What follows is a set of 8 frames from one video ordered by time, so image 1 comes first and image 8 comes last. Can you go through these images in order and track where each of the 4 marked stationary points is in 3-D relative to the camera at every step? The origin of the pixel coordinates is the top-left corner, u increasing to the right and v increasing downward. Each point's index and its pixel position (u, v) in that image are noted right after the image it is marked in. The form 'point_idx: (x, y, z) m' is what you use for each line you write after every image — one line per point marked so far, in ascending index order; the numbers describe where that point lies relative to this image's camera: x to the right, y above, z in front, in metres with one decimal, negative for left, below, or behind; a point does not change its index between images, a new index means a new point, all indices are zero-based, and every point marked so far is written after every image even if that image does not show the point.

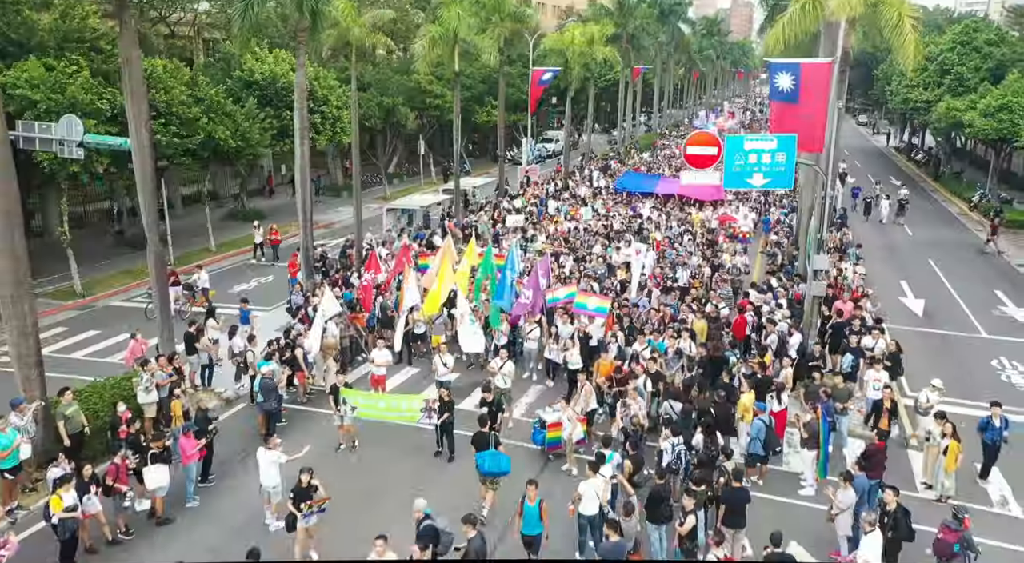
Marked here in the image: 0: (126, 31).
0: (-7.4, +4.8, +16.5) m
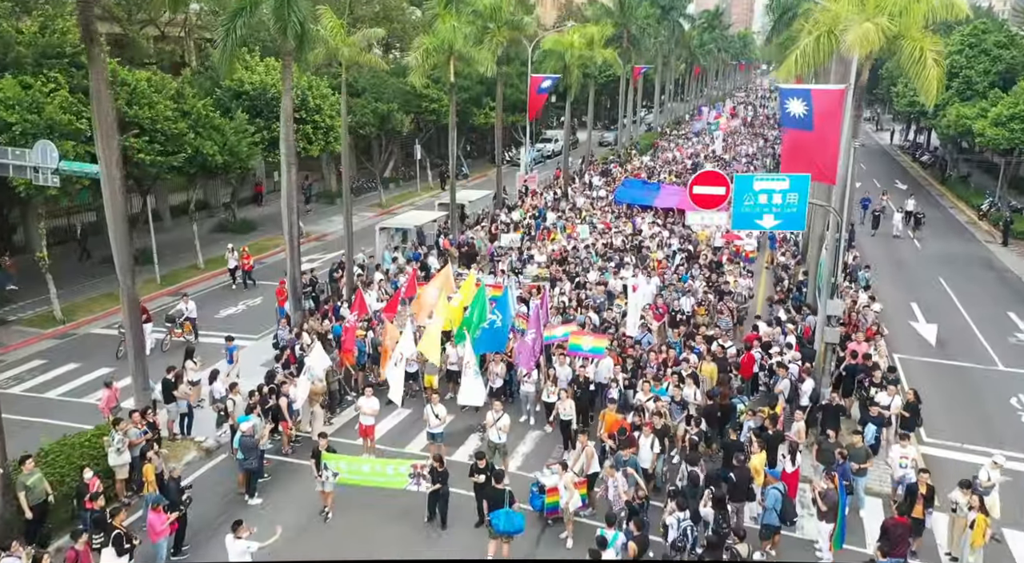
0: (-7.5, +3.8, +15.4) m
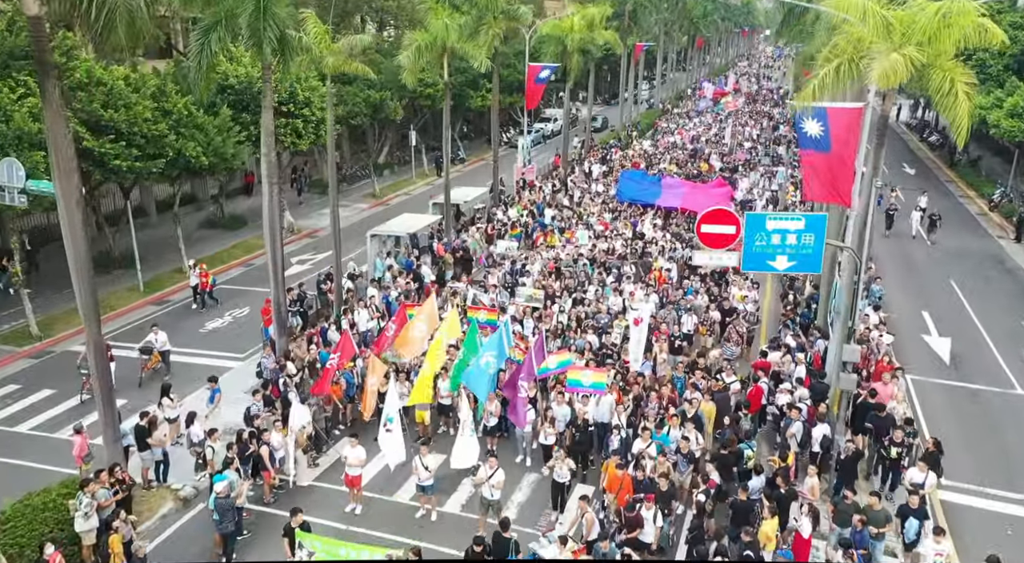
0: (-7.6, +3.0, +14.2) m
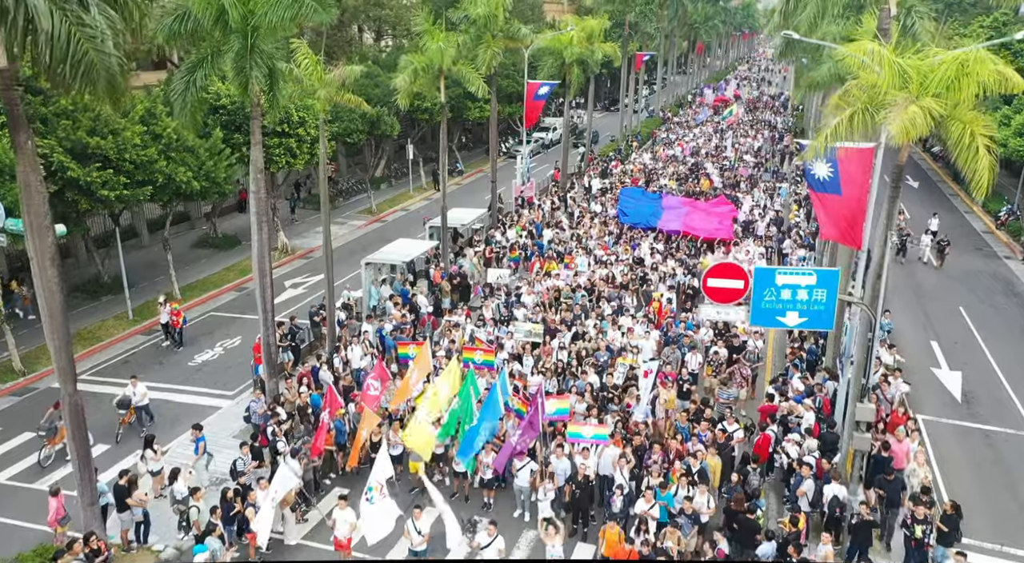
0: (-7.6, +2.0, +13.4) m
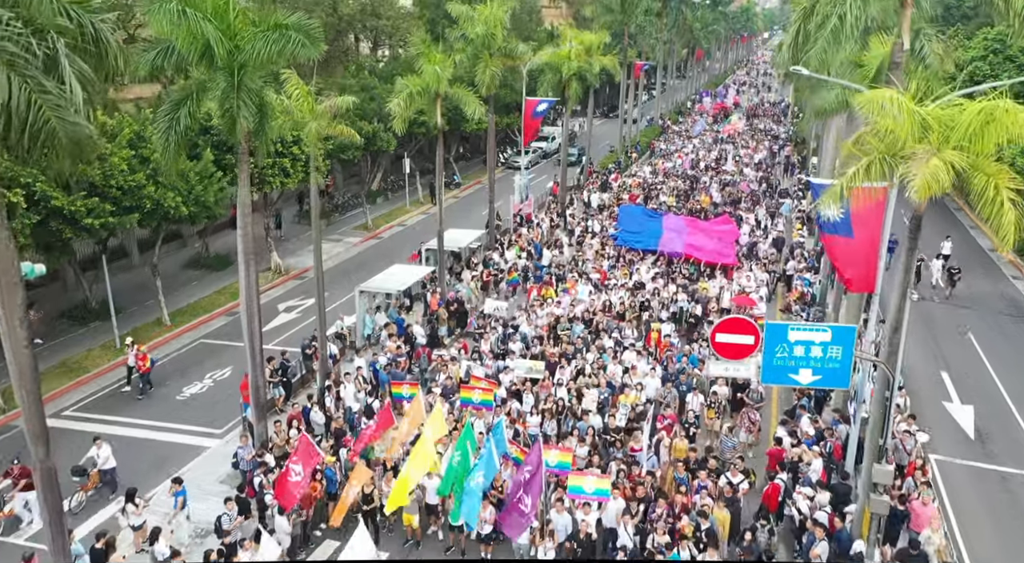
0: (-7.6, +1.2, +12.7) m
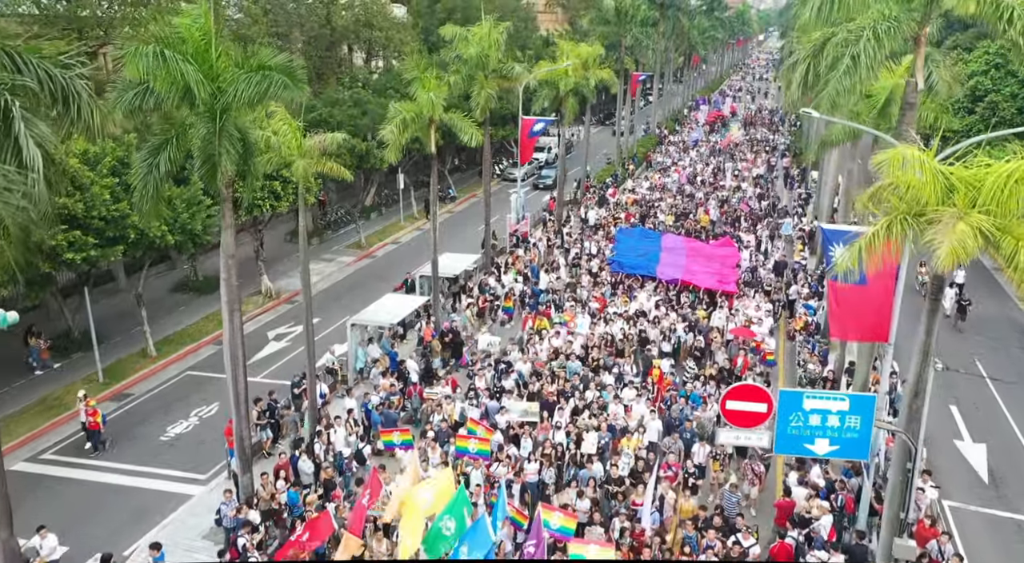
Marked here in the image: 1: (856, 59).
0: (-7.7, +0.2, +11.8) m
1: (+7.3, +4.6, +18.4) m
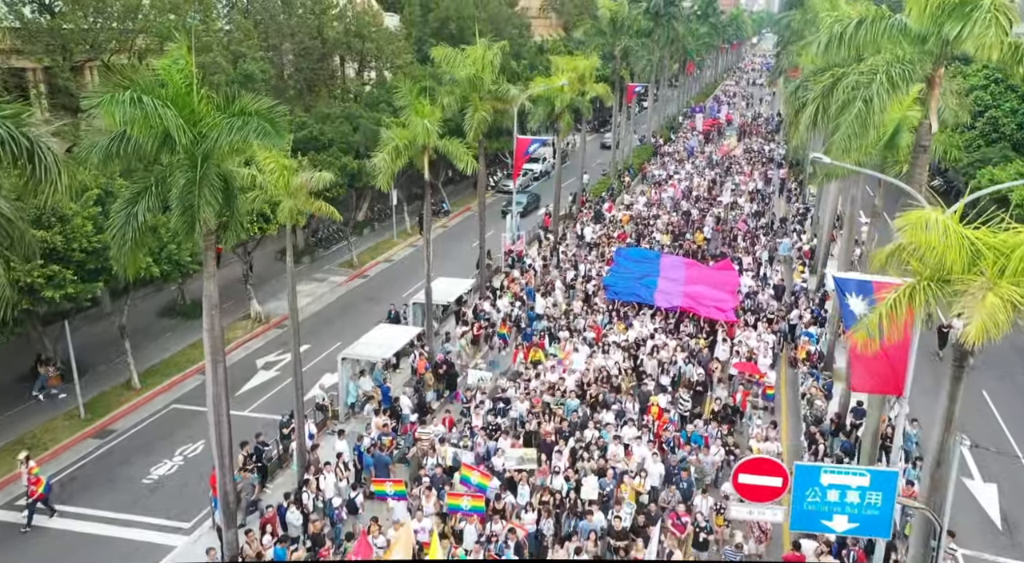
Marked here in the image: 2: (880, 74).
0: (-7.7, -0.8, +11.0) m
1: (+7.3, +3.7, +17.7) m
2: (+7.4, +4.2, +17.5) m
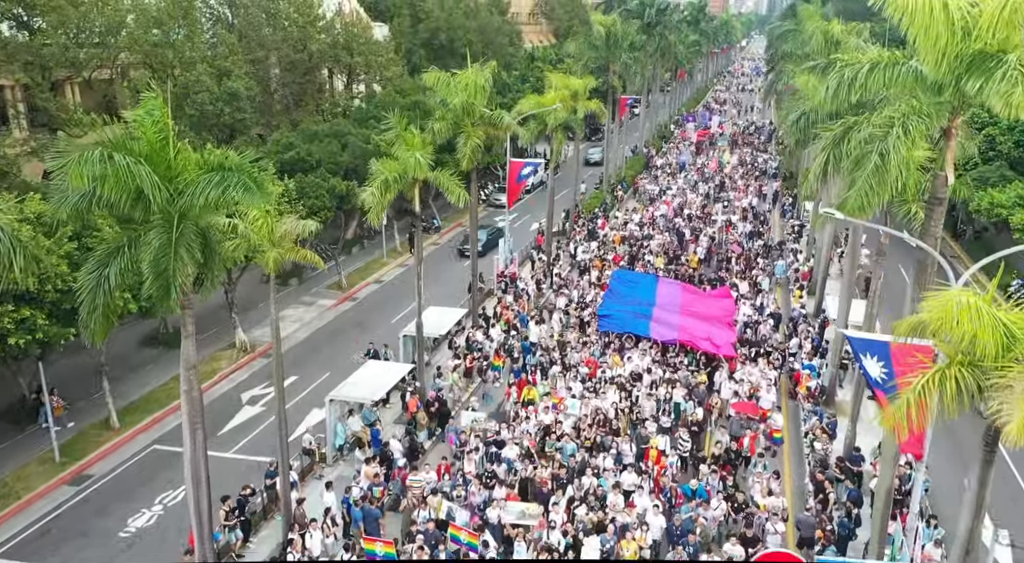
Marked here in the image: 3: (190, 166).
0: (-7.7, -1.8, +10.0) m
1: (+7.2, +2.7, +16.9) m
2: (+7.3, +3.1, +16.7) m
3: (-5.3, +2.0, +14.4) m
